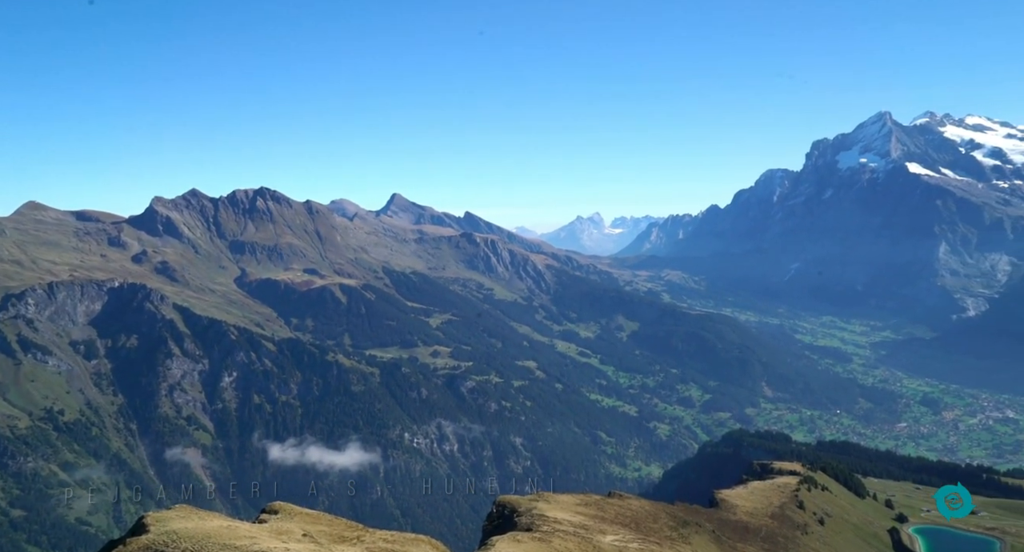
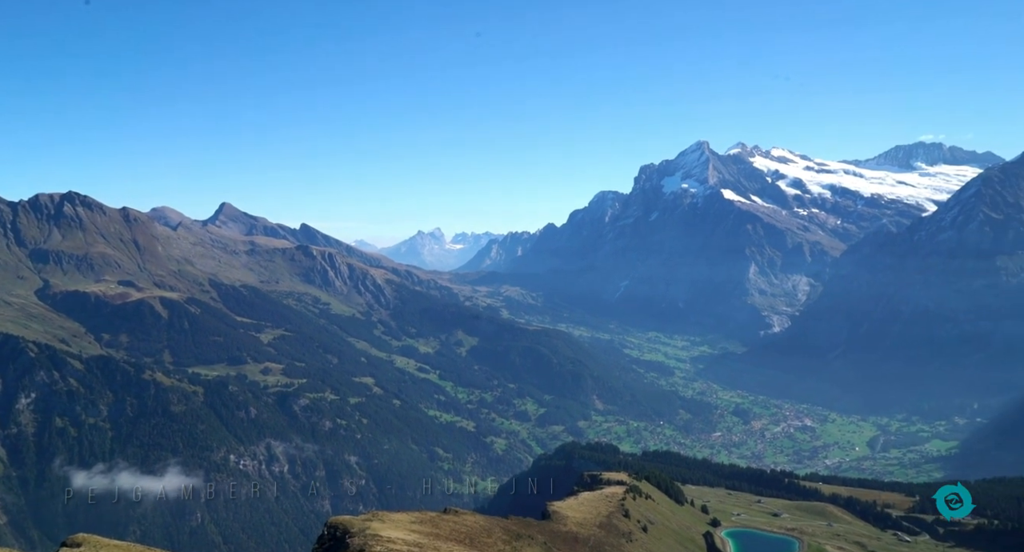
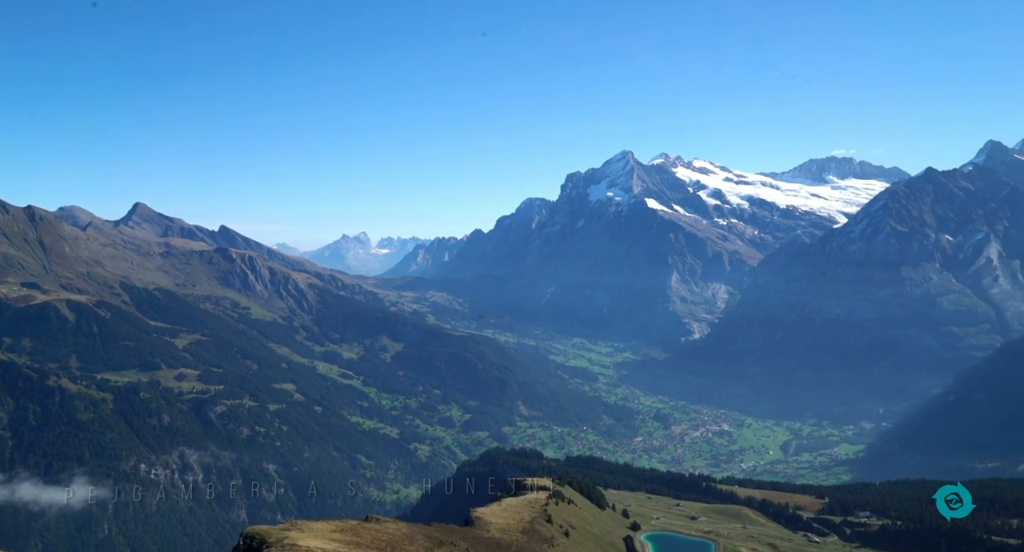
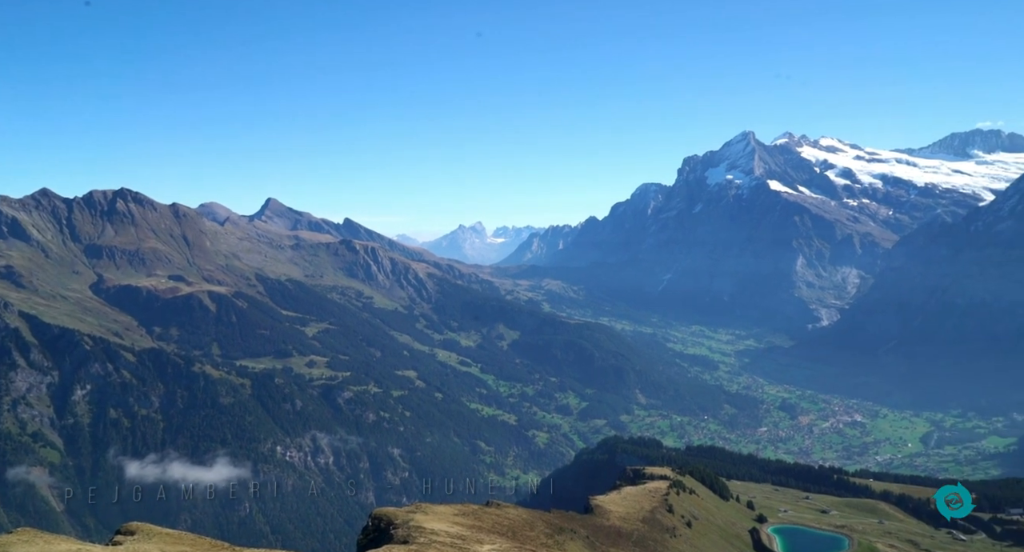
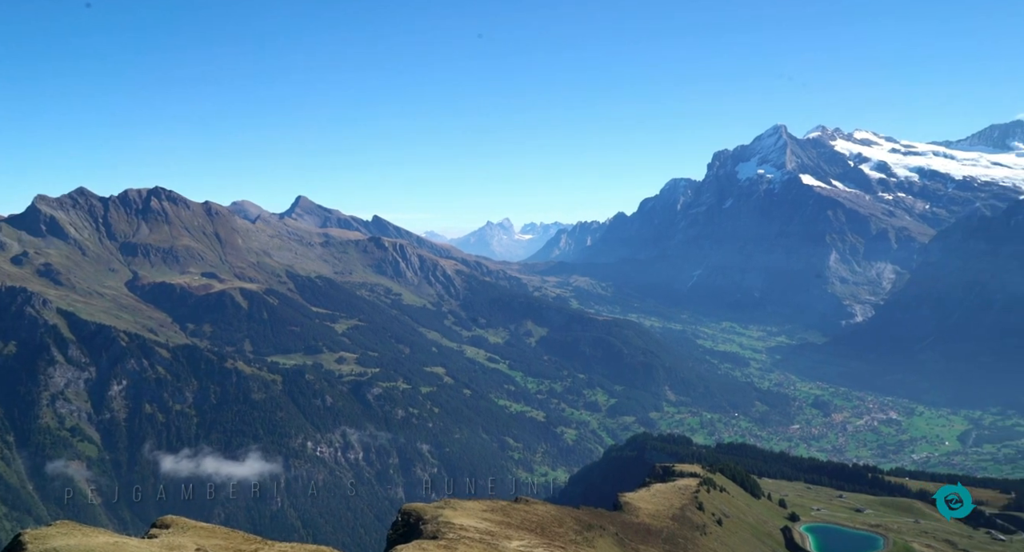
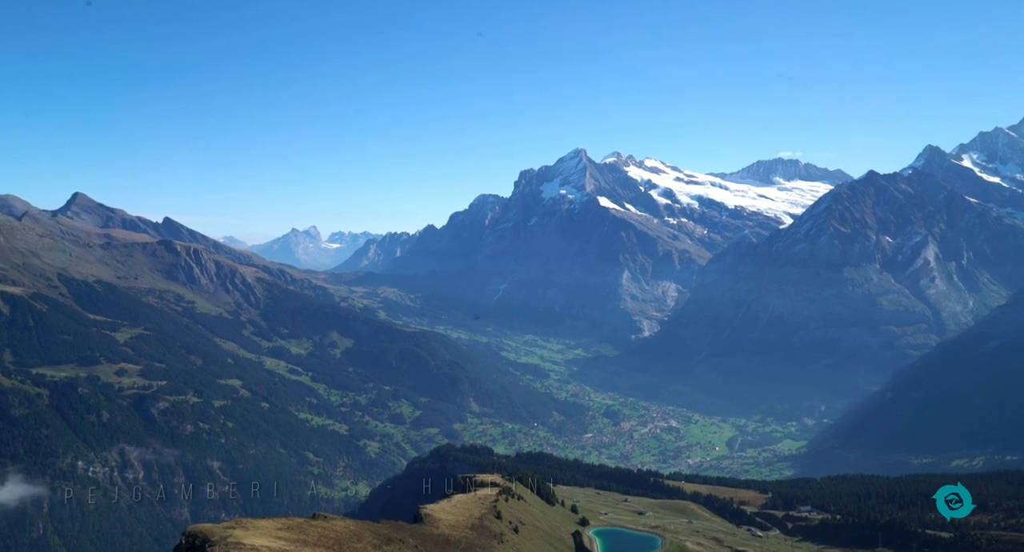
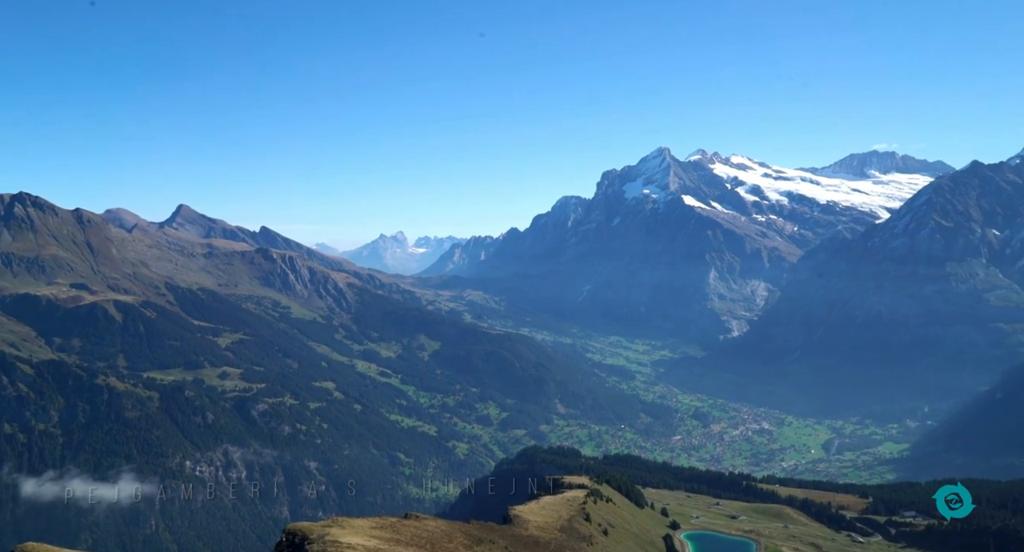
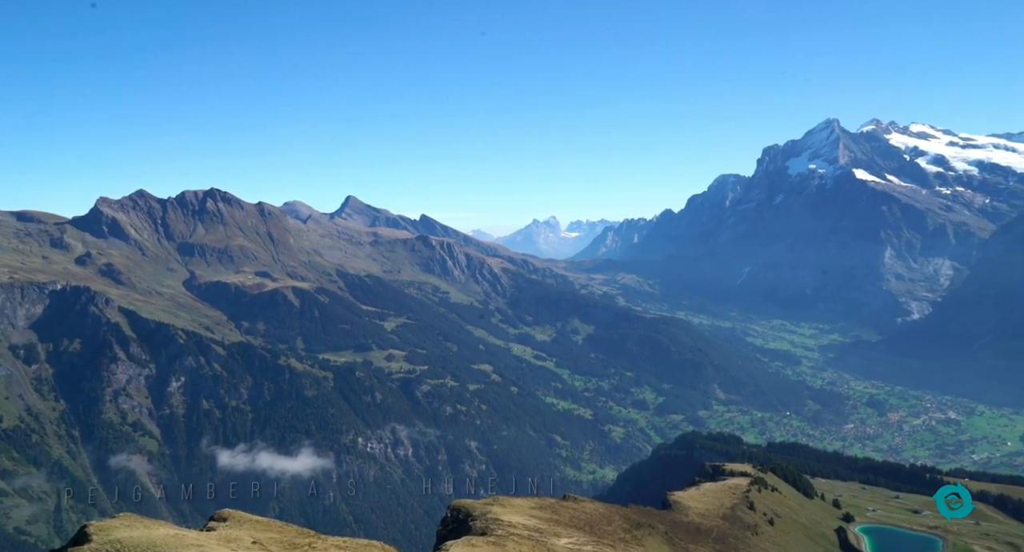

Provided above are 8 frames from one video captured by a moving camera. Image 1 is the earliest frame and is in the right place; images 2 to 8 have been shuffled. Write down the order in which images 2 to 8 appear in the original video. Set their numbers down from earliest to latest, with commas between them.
8, 5, 4, 2, 7, 3, 6
